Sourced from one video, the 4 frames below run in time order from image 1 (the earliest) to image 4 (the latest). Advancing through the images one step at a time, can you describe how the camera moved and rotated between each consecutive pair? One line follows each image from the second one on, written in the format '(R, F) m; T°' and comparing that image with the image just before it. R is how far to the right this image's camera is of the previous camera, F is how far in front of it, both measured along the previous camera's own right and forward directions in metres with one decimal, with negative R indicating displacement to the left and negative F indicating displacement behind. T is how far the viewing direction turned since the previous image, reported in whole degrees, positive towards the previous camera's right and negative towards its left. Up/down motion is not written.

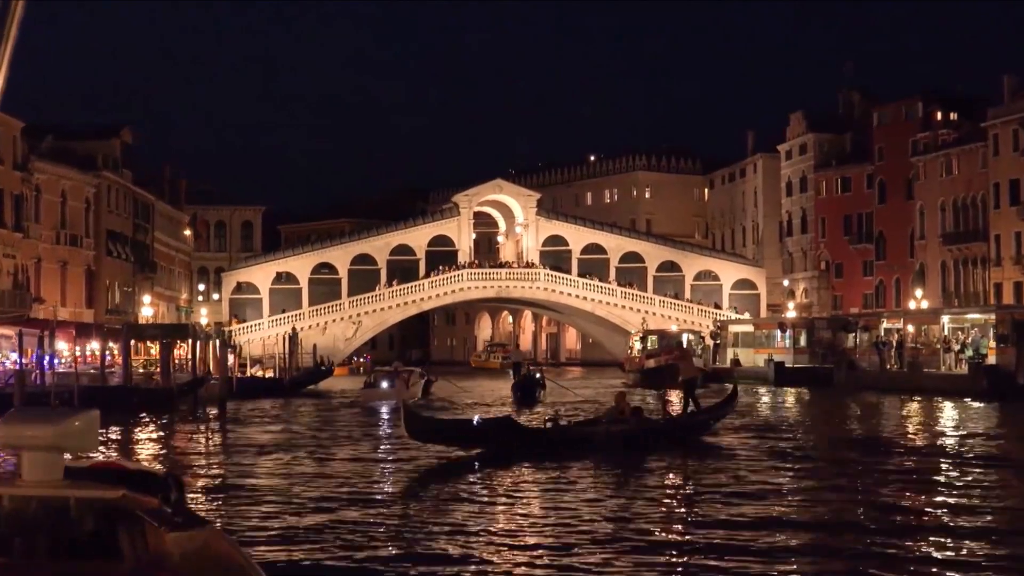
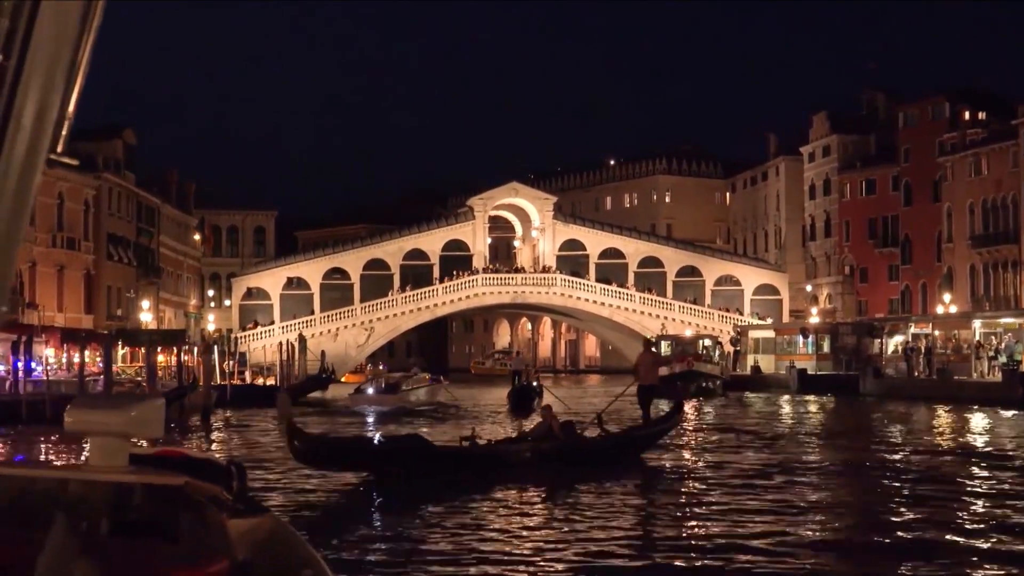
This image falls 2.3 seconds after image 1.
(+0.4, +1.8) m; -1°
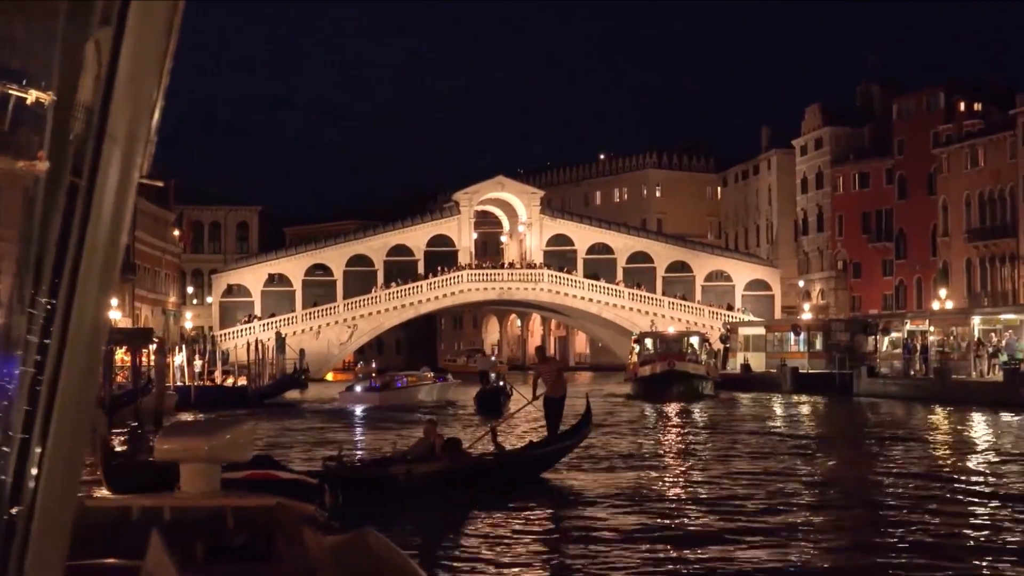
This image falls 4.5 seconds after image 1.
(+0.4, +1.6) m; 0°
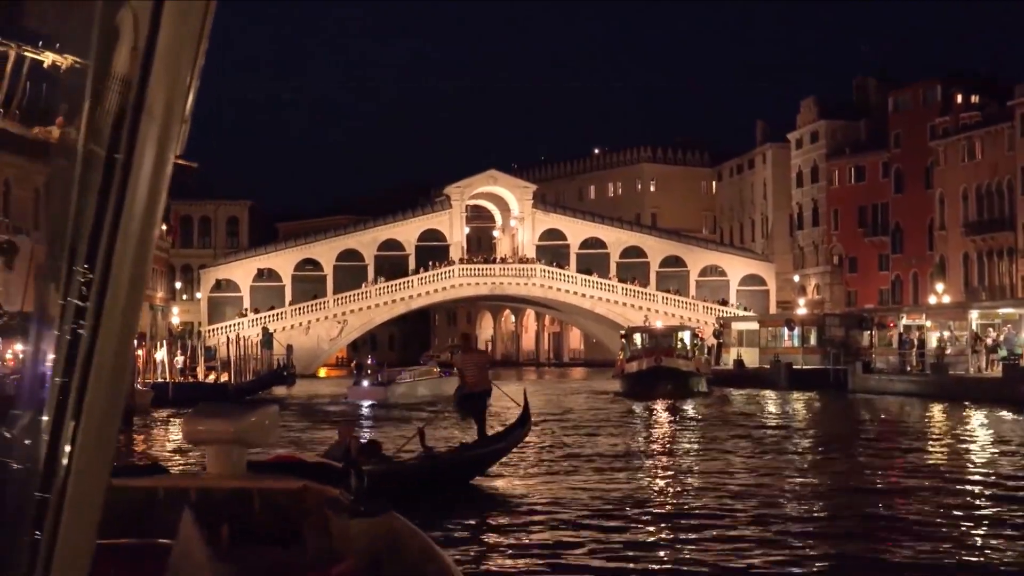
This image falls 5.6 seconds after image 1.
(+0.2, +0.9) m; 0°
